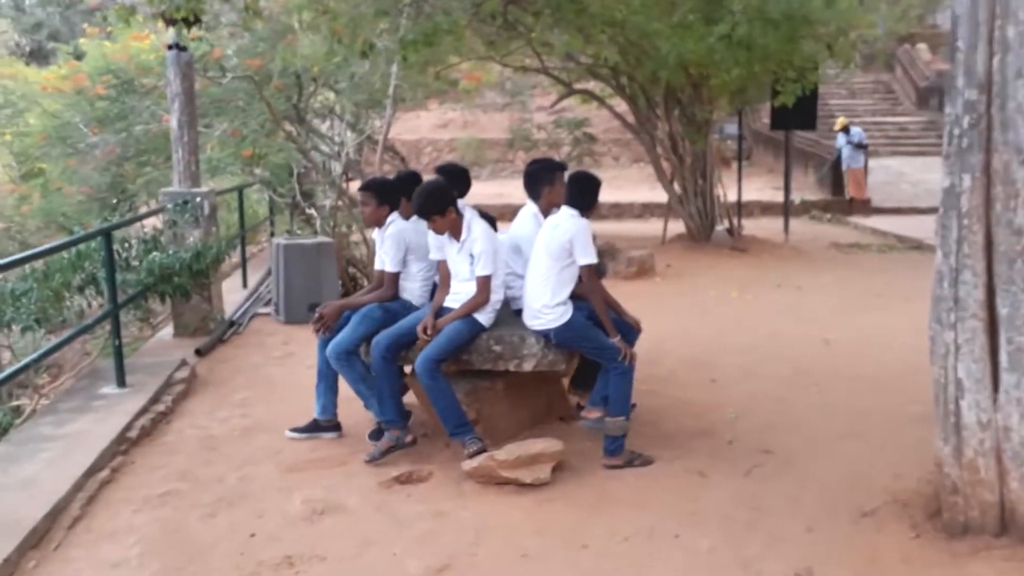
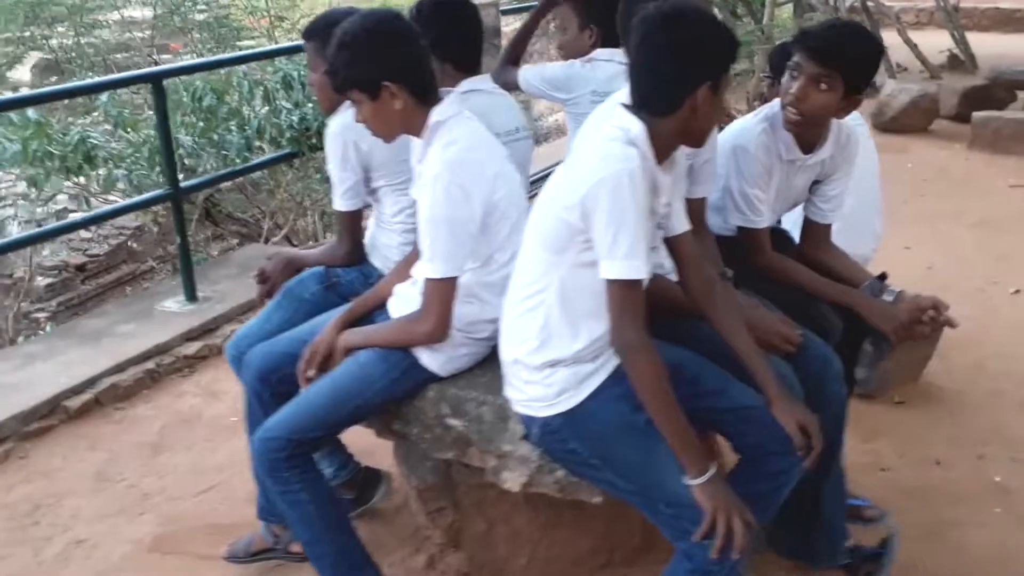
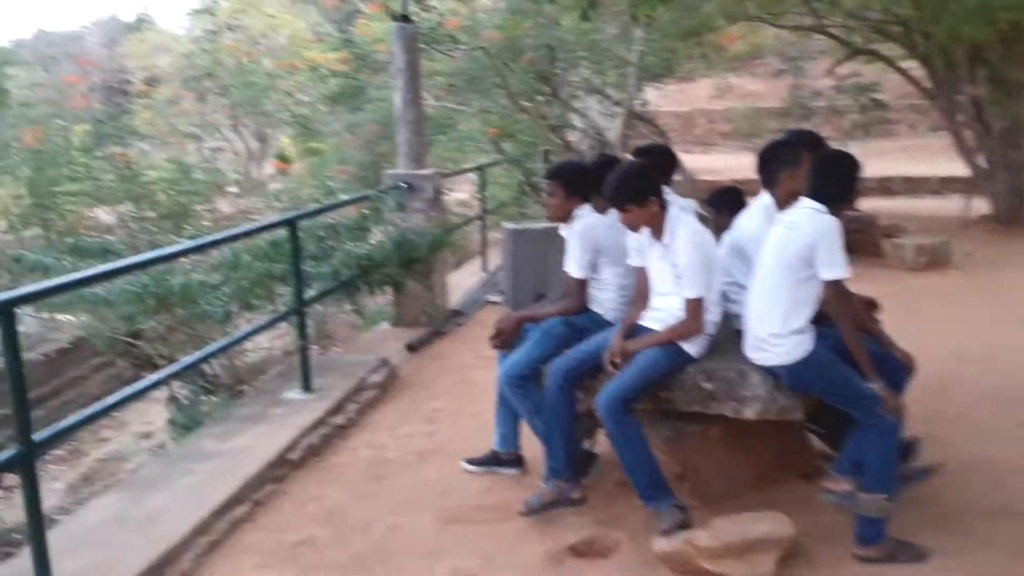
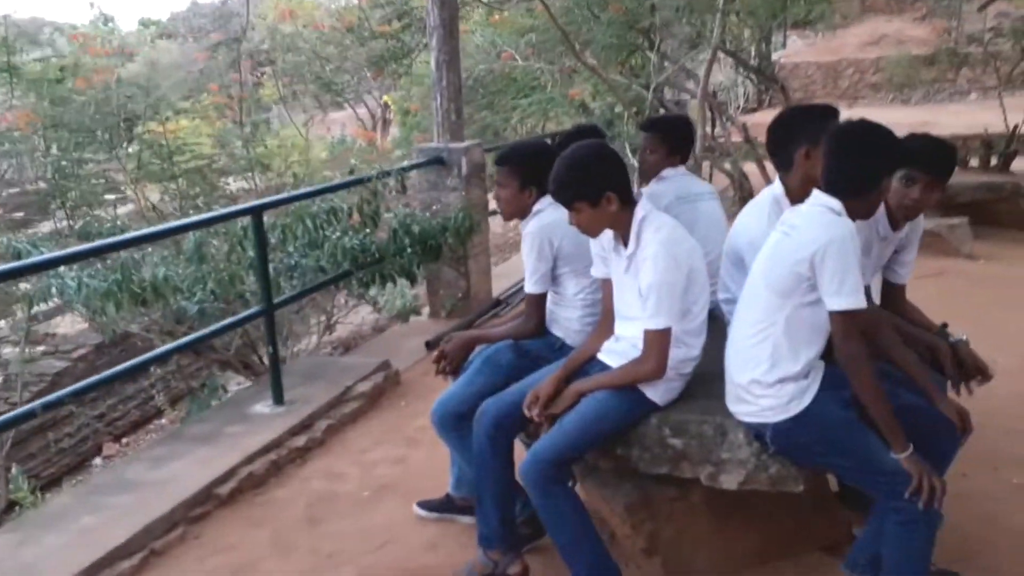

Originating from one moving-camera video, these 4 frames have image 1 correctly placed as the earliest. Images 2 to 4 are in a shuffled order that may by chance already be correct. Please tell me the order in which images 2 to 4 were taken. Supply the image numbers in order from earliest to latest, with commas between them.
3, 4, 2
